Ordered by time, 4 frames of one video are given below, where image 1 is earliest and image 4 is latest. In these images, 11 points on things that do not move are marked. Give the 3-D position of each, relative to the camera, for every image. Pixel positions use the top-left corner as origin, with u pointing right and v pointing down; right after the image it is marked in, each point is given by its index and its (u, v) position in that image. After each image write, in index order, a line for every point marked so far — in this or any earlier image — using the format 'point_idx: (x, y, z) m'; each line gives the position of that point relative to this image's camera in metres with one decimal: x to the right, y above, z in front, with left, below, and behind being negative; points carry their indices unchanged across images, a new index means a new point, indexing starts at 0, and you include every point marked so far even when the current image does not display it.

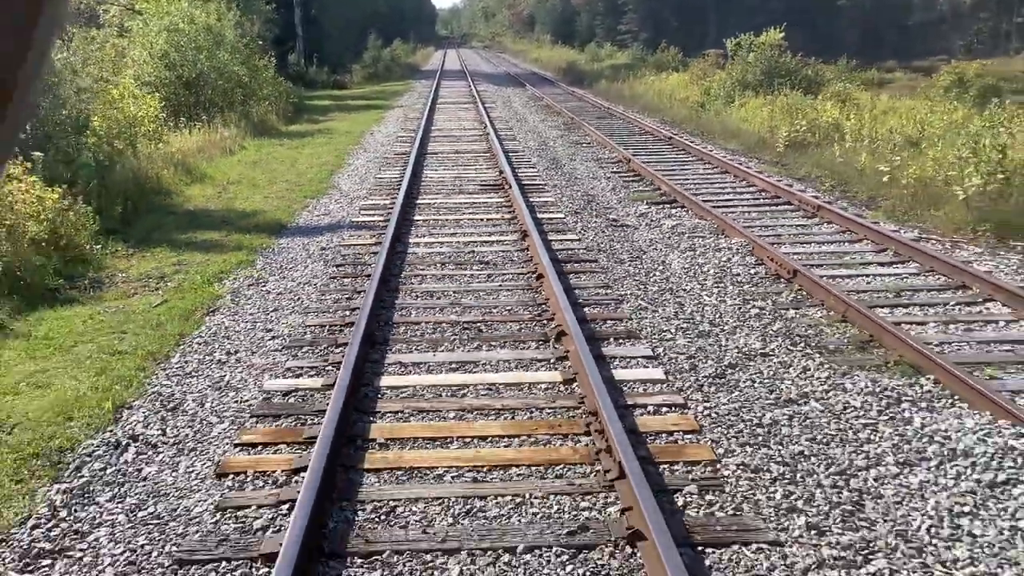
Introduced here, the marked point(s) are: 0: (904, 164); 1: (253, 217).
0: (+4.7, +1.5, +11.9) m
1: (-2.8, +0.8, +10.5) m
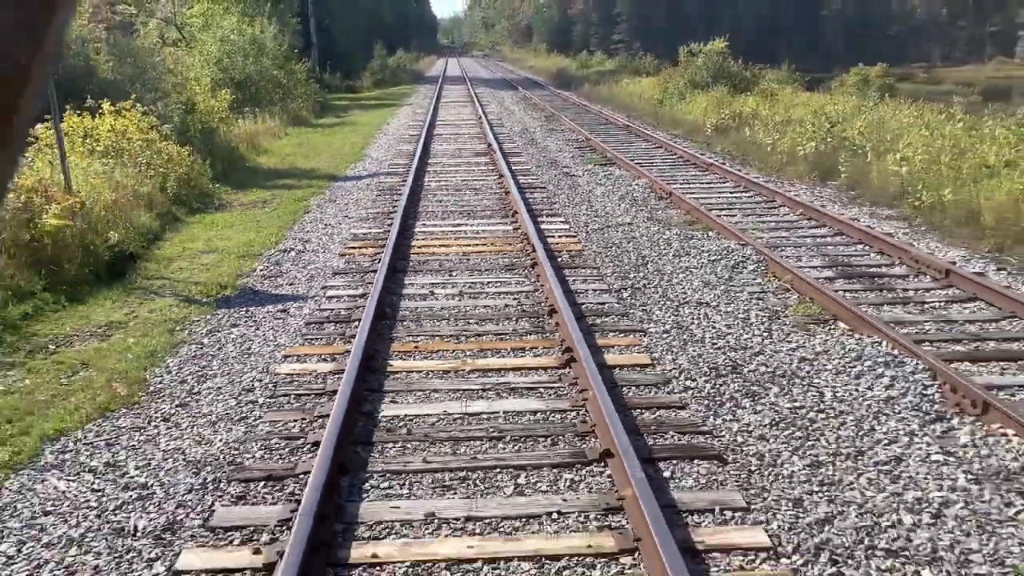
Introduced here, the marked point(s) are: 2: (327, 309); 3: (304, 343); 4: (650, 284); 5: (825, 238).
0: (+4.5, +2.5, +16.2) m
1: (-3.0, +1.8, +14.8) m
2: (-1.3, -0.1, +6.7) m
3: (-1.3, -0.3, +5.9) m
4: (+1.0, 0.0, +7.4) m
5: (+3.0, +0.5, +9.4) m
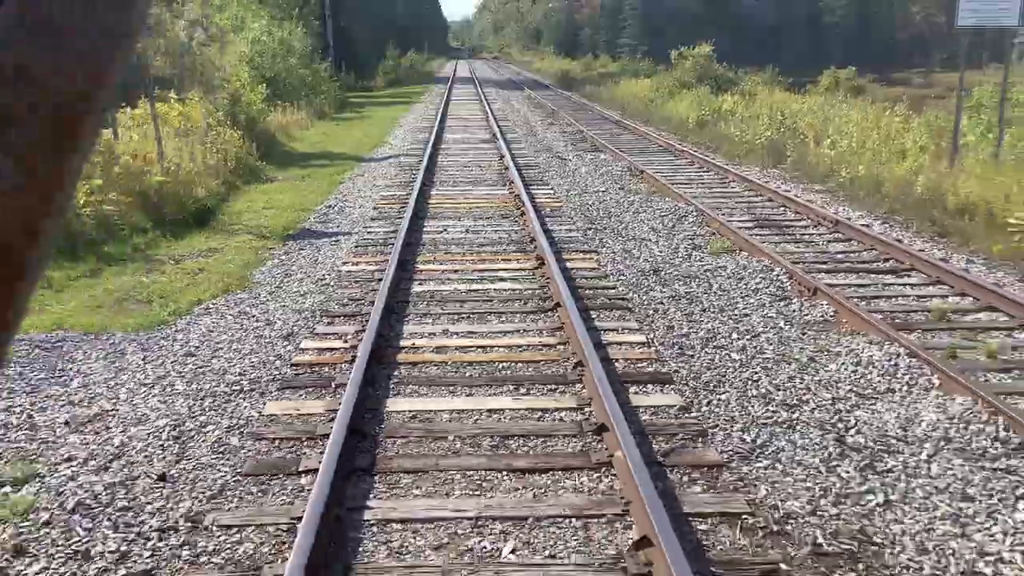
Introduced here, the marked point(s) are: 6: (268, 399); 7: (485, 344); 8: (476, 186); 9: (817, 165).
0: (+4.5, +3.0, +18.6) m
1: (-3.0, +2.3, +17.3) m
2: (-1.3, +0.4, +9.1) m
3: (-1.3, +0.3, +8.4) m
4: (+1.0, +0.6, +9.8) m
5: (+3.0, +1.0, +11.8) m
6: (-1.3, -0.6, +5.0) m
7: (-0.2, -0.3, +5.9) m
8: (-0.4, +1.3, +12.3) m
9: (+4.4, +1.8, +14.0) m
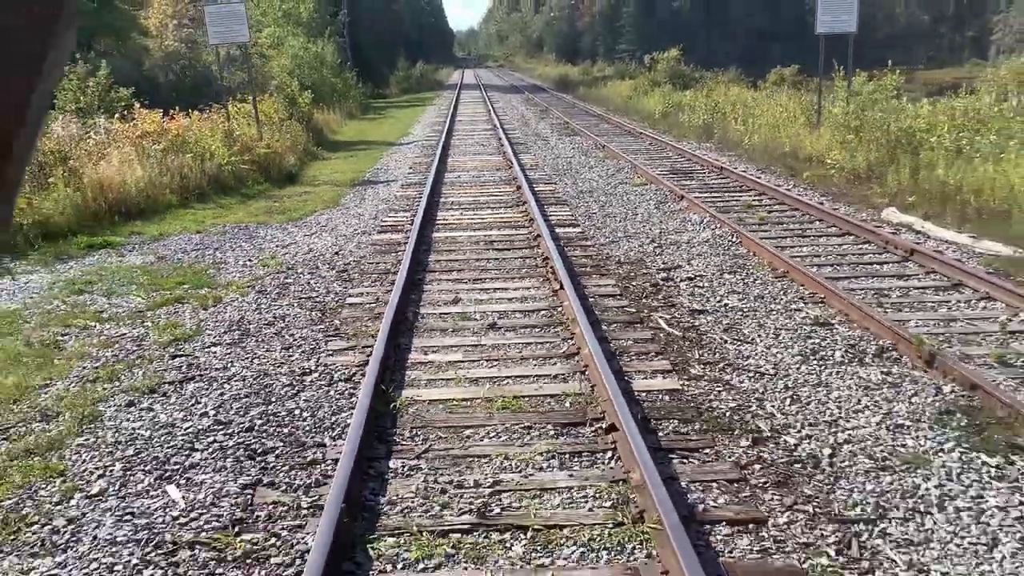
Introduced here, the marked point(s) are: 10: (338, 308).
0: (+4.4, +4.1, +23.5) m
1: (-3.1, +3.3, +22.2) m
2: (-1.5, +1.5, +14.1) m
3: (-1.5, +1.3, +13.3) m
4: (+0.8, +1.7, +14.7) m
5: (+2.8, +2.2, +16.7) m
6: (-1.4, +0.5, +9.9) m
7: (-0.3, +0.8, +10.8) m
8: (-0.5, +2.3, +17.2) m
9: (+4.2, +2.9, +18.9) m
10: (-1.3, -0.1, +7.1) m
